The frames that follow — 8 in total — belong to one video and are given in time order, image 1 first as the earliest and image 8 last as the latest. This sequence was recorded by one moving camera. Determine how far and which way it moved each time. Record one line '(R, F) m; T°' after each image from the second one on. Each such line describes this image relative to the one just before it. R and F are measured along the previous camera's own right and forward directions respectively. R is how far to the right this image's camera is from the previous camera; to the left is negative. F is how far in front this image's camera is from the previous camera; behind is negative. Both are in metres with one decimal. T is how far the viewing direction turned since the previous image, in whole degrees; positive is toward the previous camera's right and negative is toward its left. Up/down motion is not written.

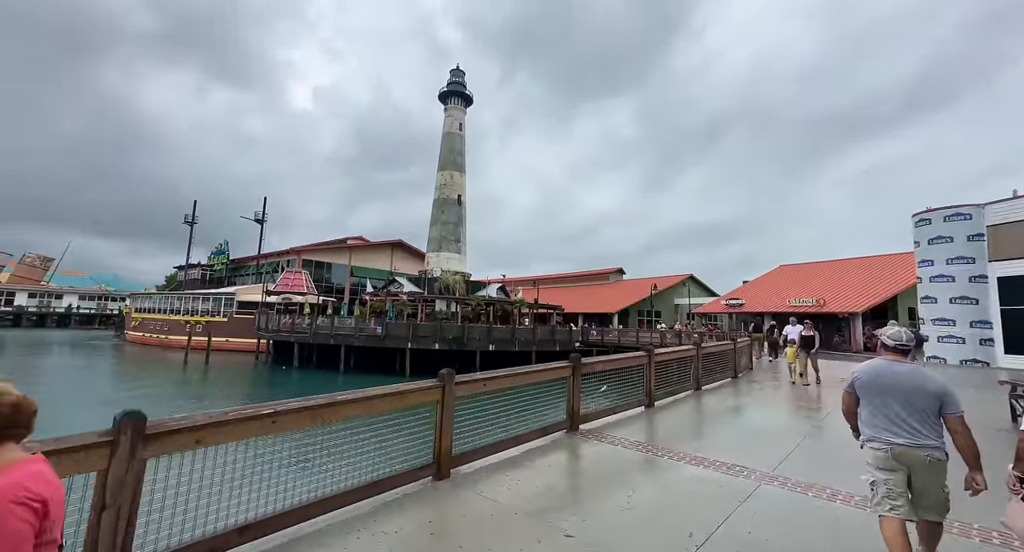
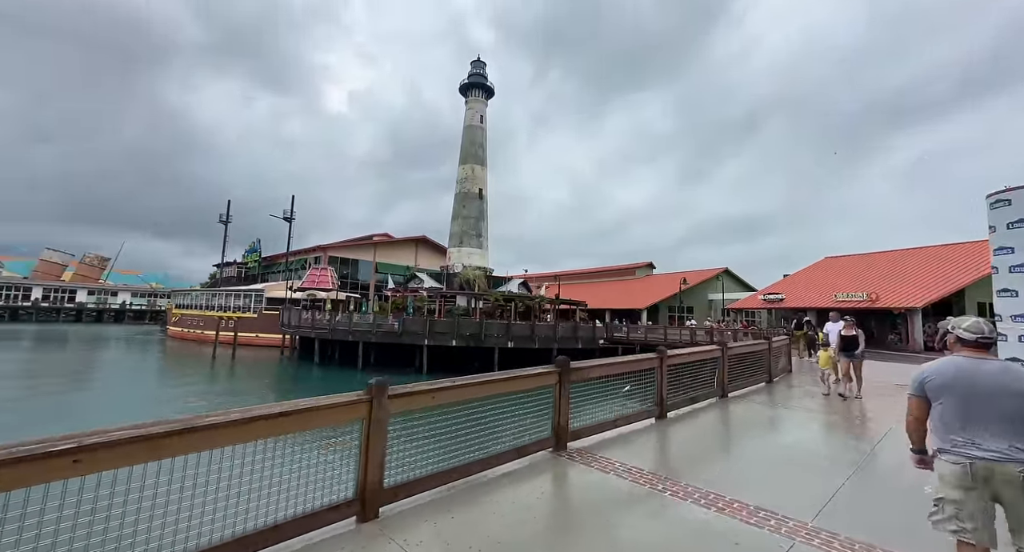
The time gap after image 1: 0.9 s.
(+0.6, +1.0) m; -4°
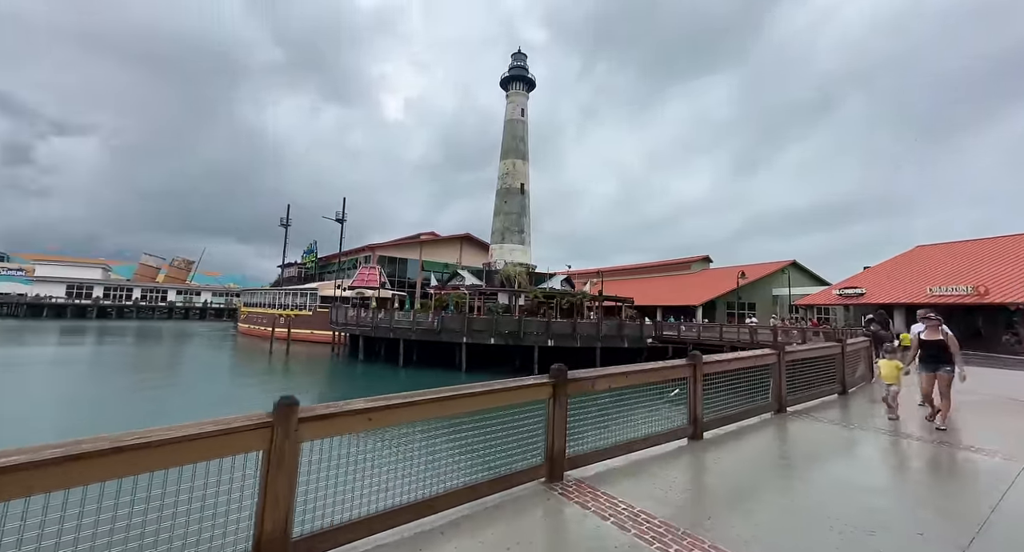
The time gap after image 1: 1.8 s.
(+0.6, +0.9) m; -7°
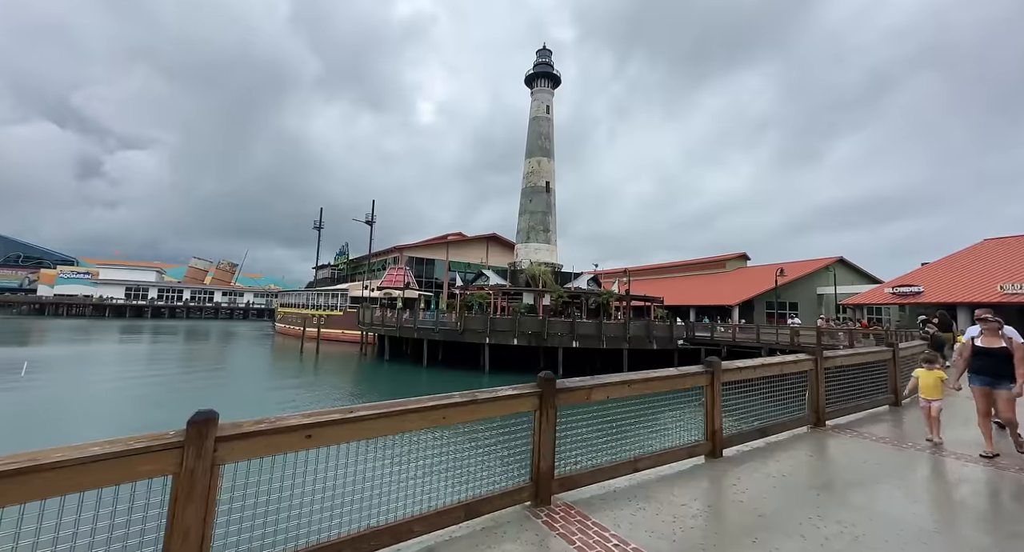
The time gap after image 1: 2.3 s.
(+0.4, +0.5) m; -4°
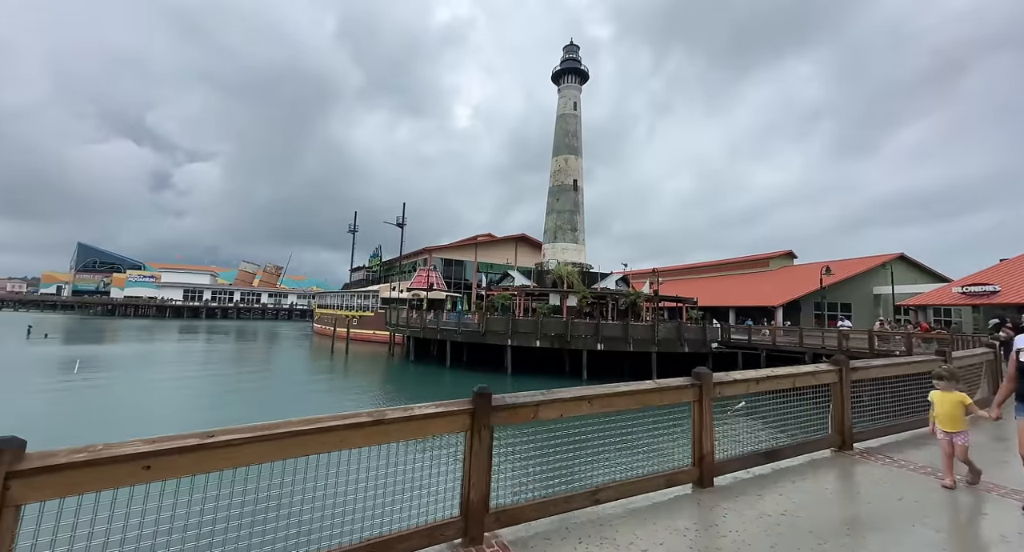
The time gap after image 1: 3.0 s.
(+0.7, +0.5) m; -5°
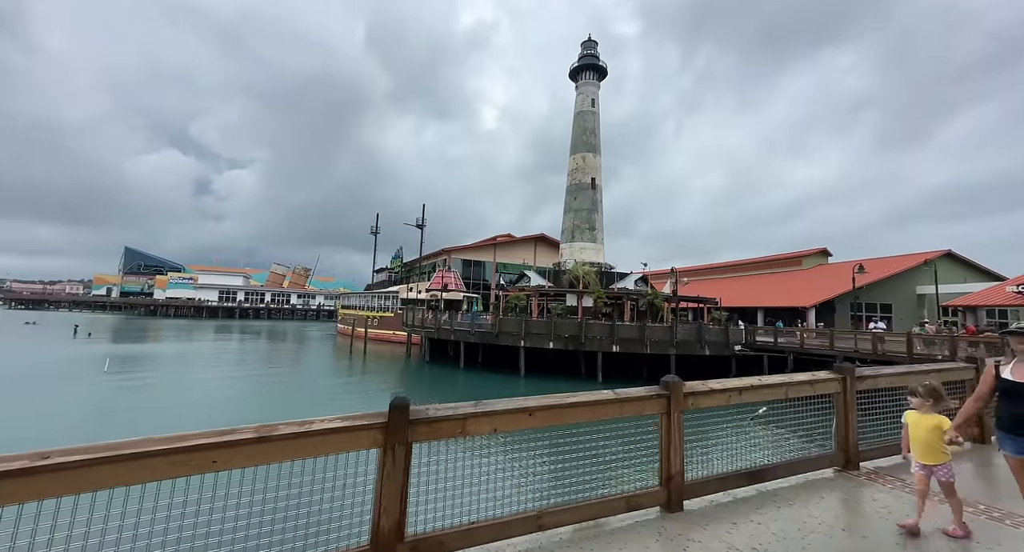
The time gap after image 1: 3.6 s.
(+0.6, +0.4) m; -3°
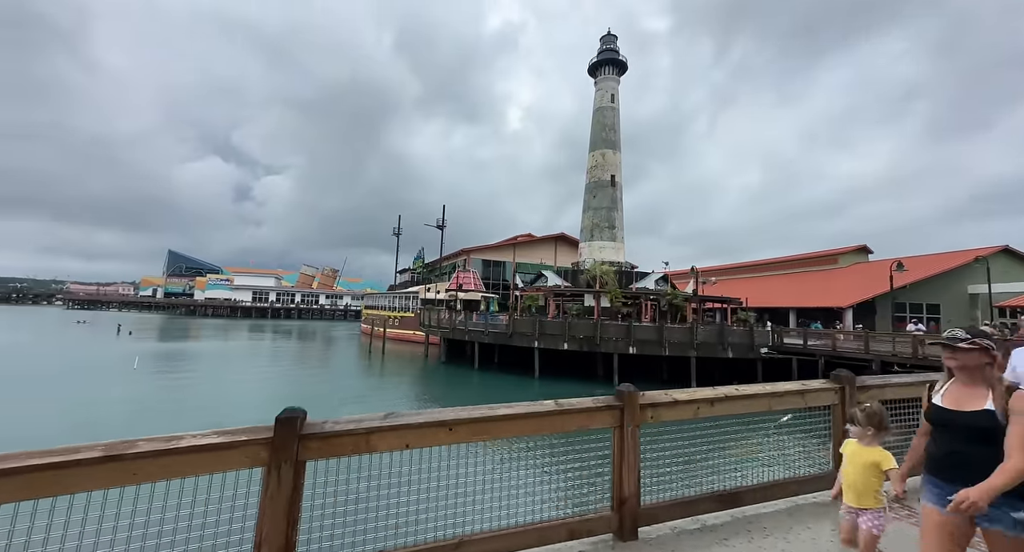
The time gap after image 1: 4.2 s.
(+0.6, +0.4) m; -4°
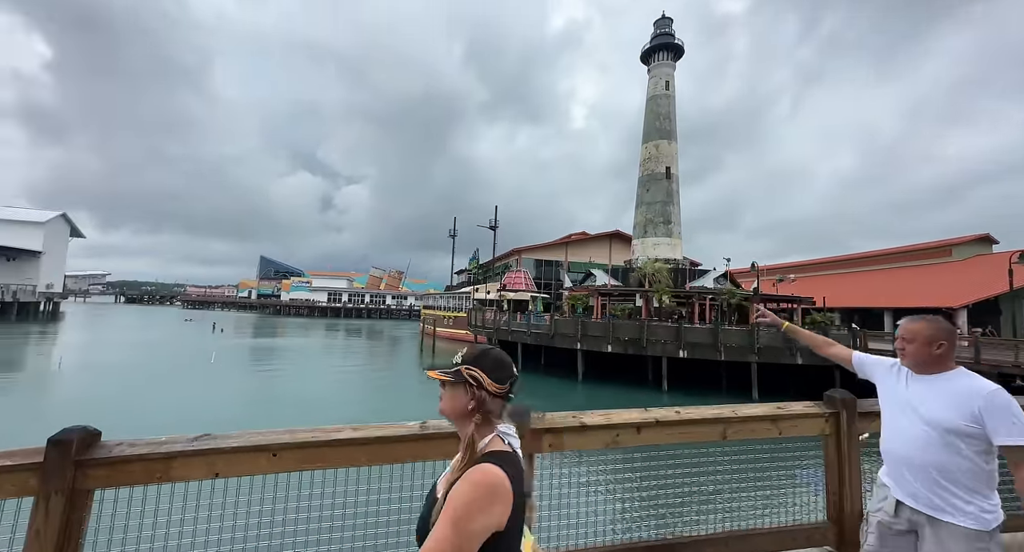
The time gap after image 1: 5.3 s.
(+1.1, +0.6) m; -8°
